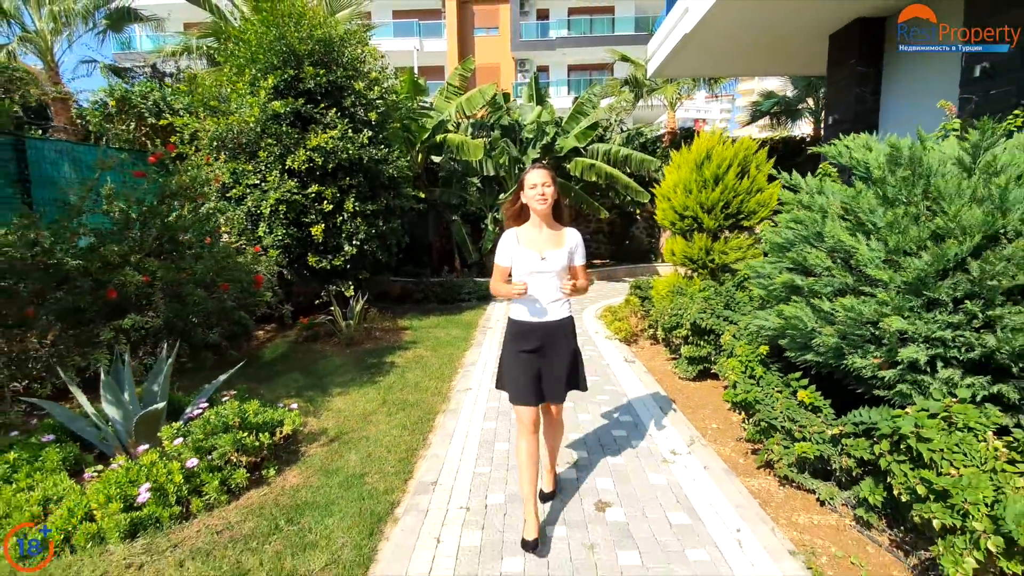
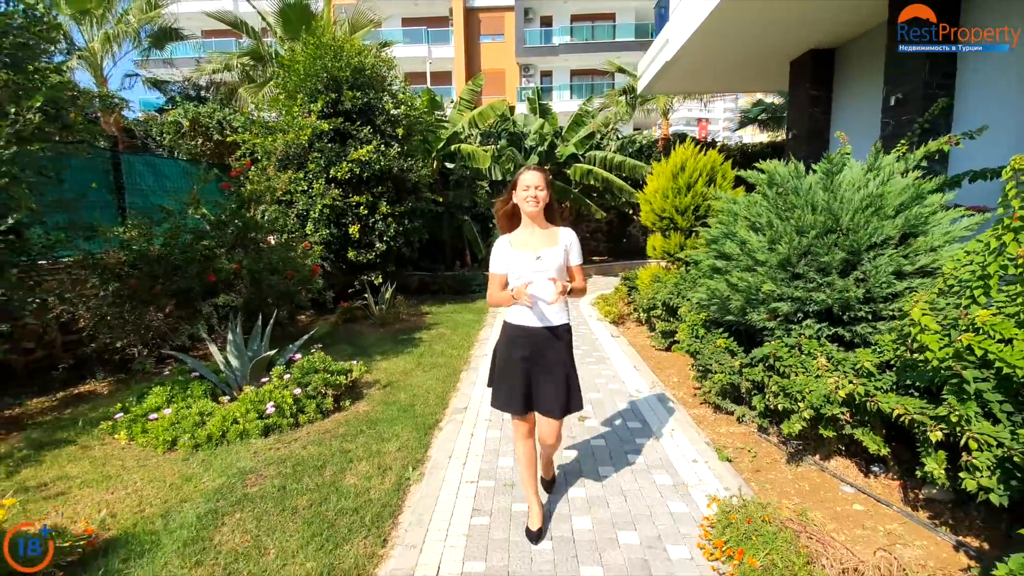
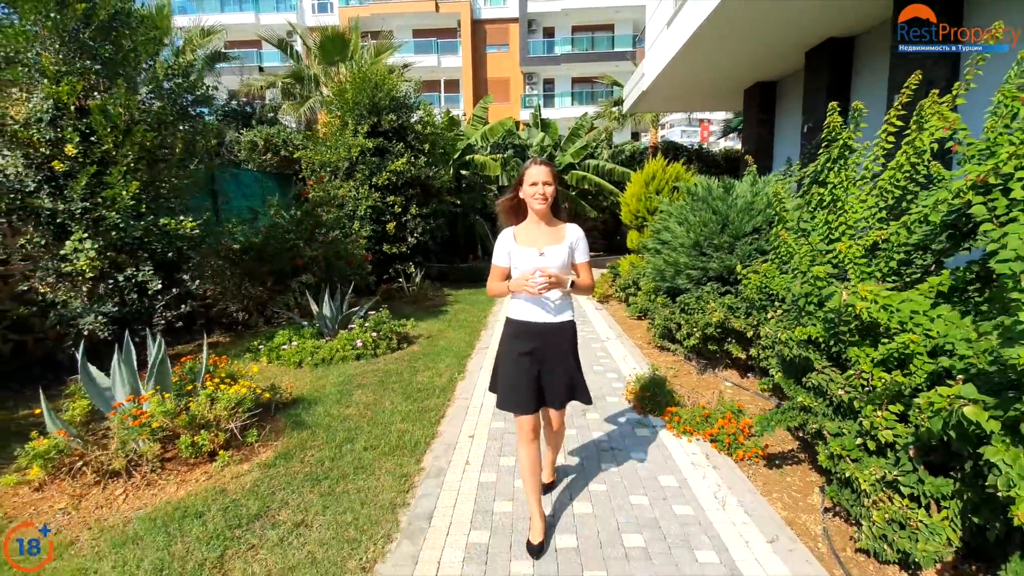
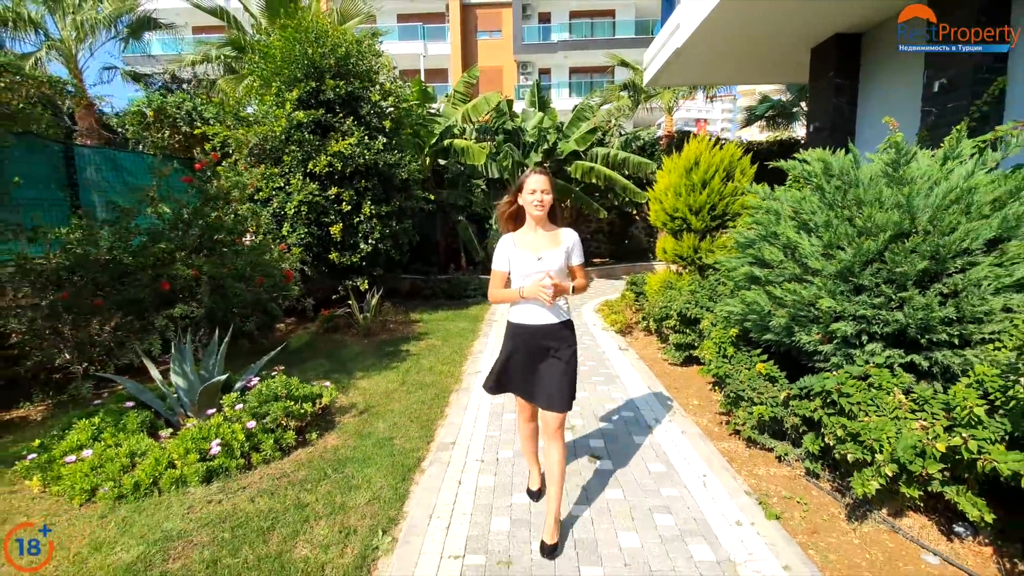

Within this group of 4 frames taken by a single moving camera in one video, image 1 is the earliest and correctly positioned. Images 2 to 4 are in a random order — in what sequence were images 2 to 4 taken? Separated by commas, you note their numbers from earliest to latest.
4, 2, 3
